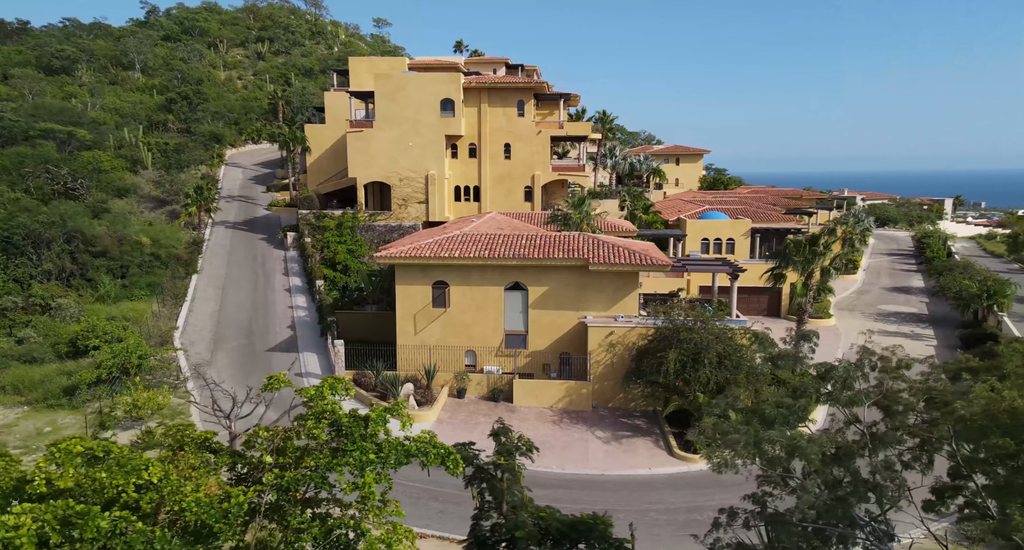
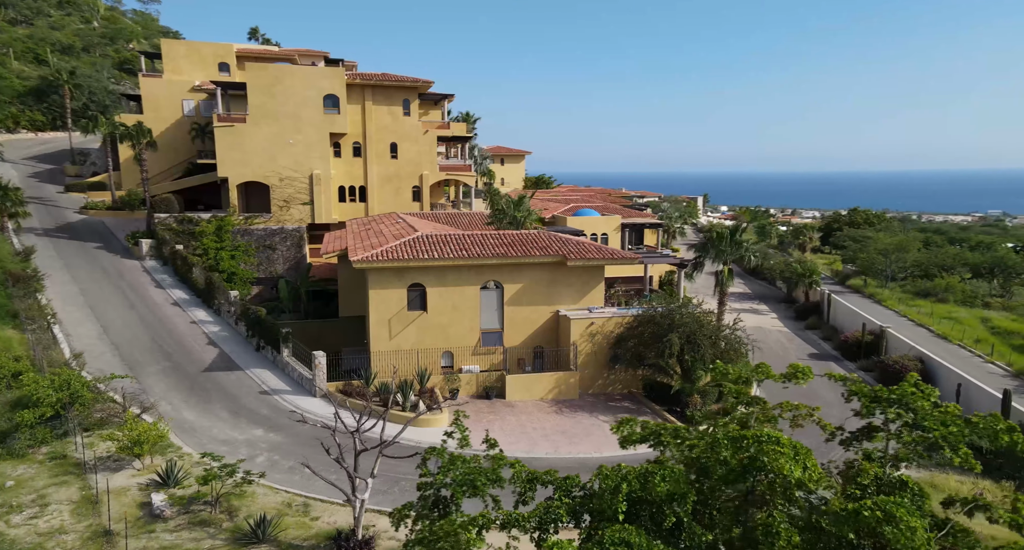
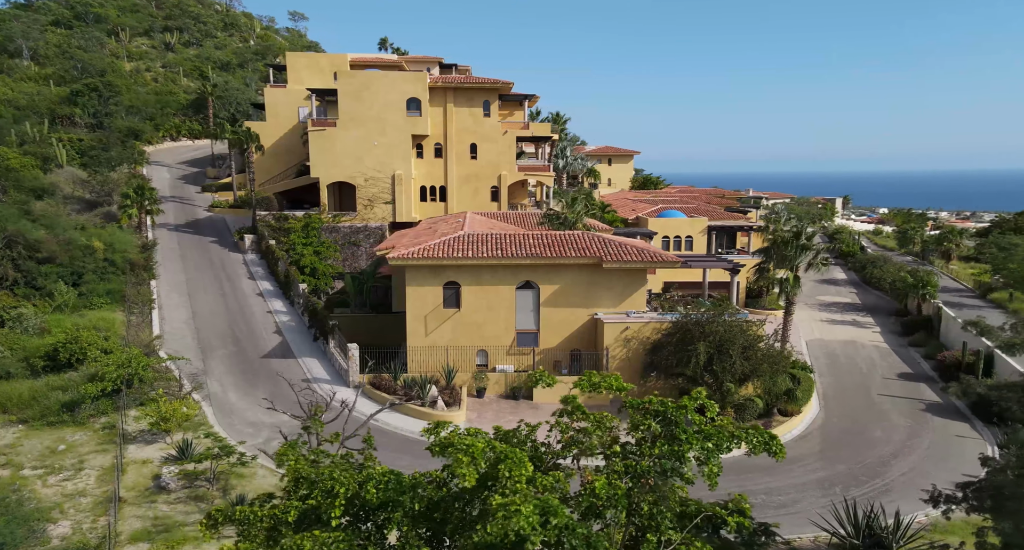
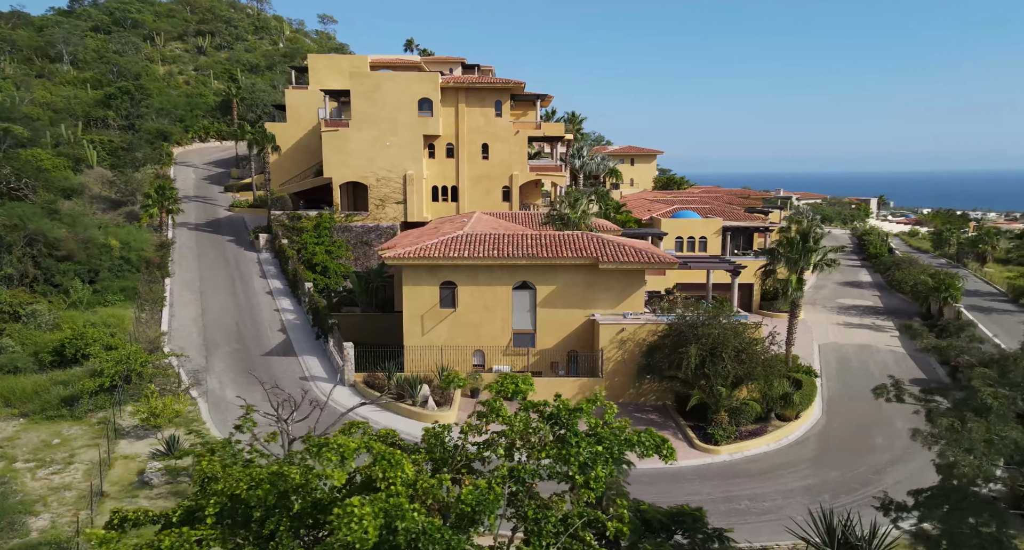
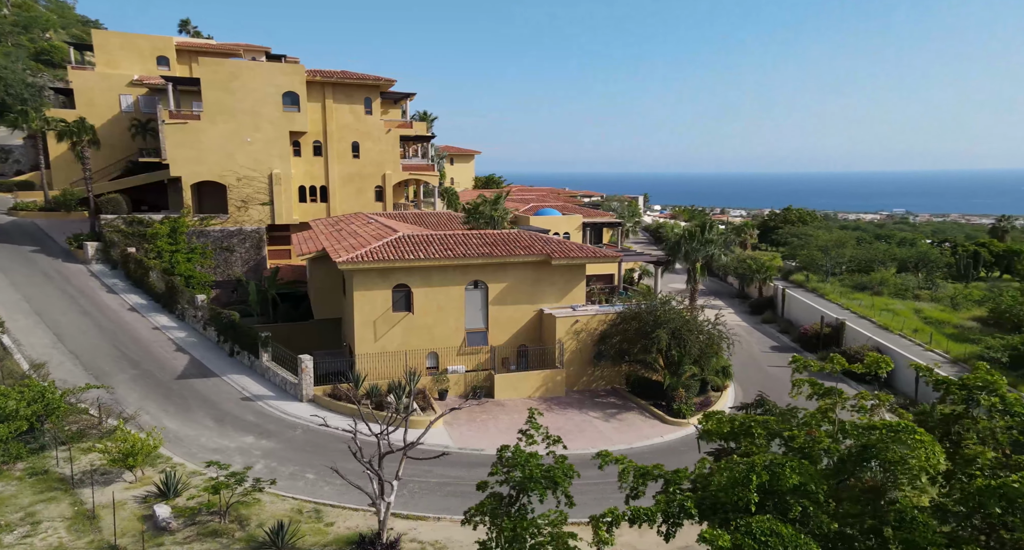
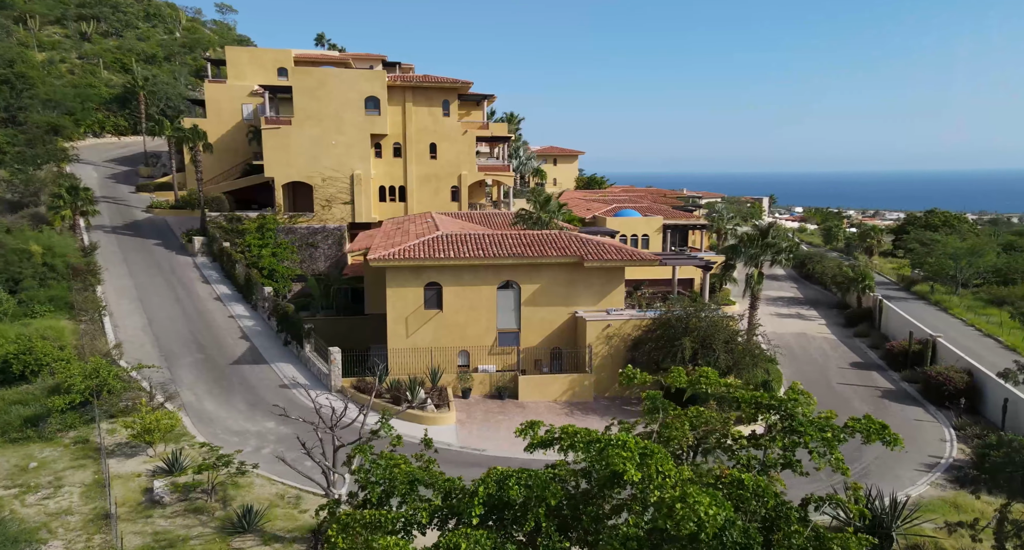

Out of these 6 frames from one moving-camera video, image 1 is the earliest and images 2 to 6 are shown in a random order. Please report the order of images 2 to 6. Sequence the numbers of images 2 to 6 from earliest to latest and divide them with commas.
4, 3, 6, 2, 5
